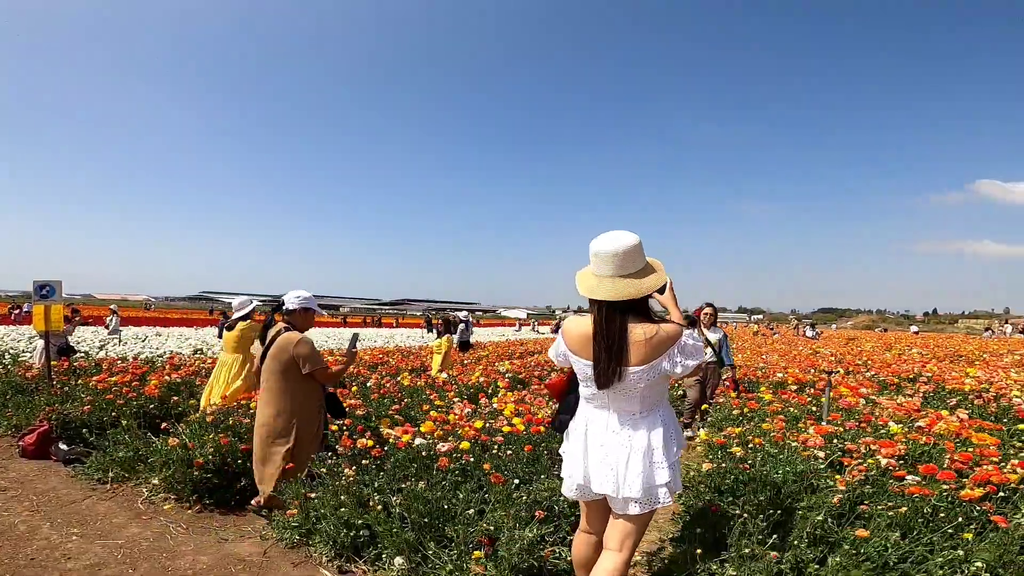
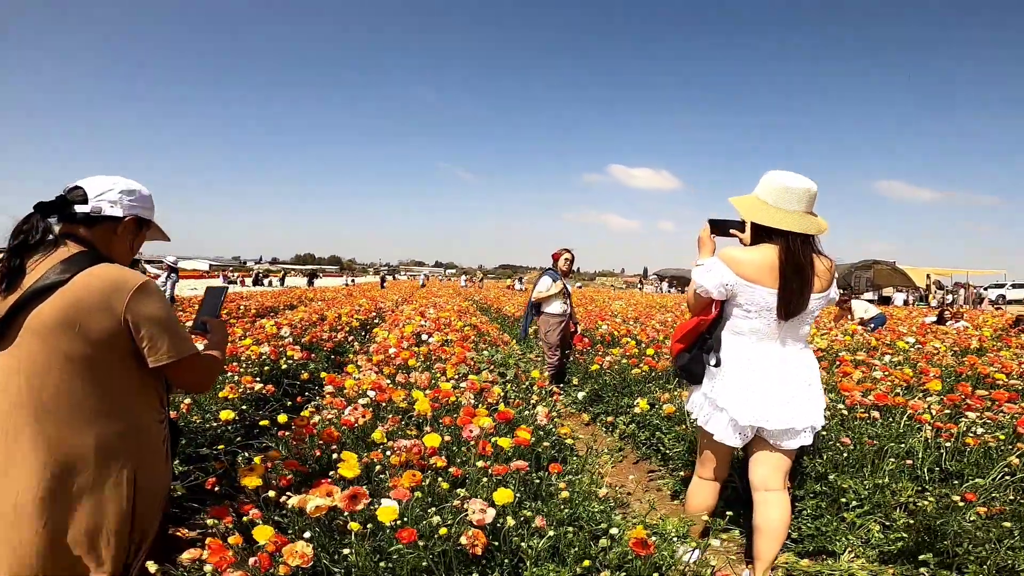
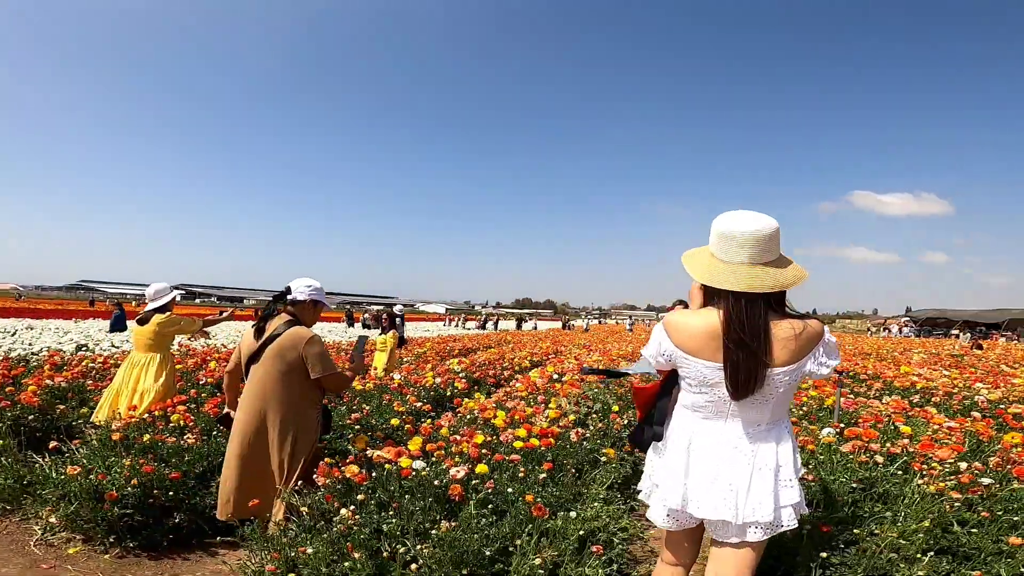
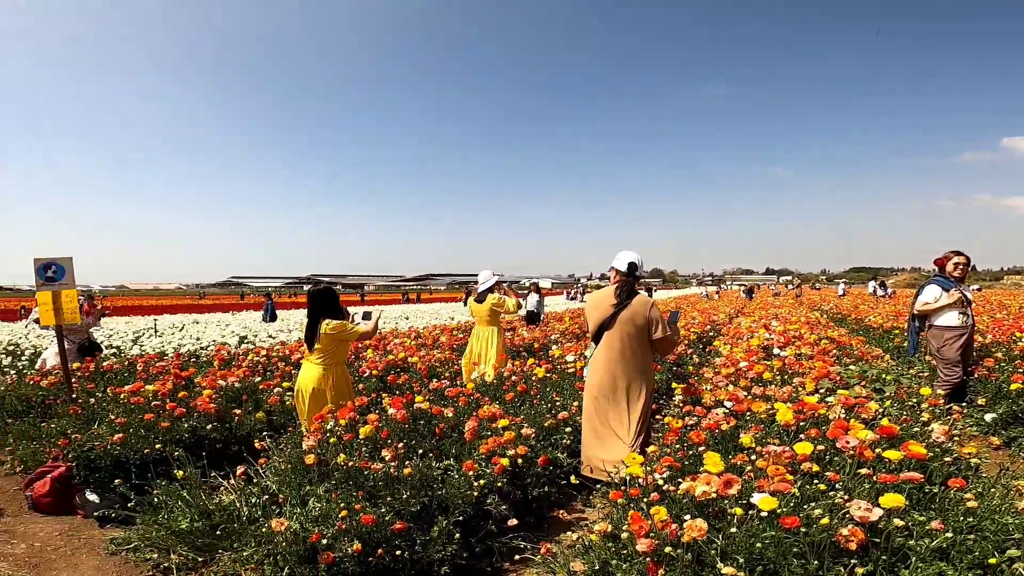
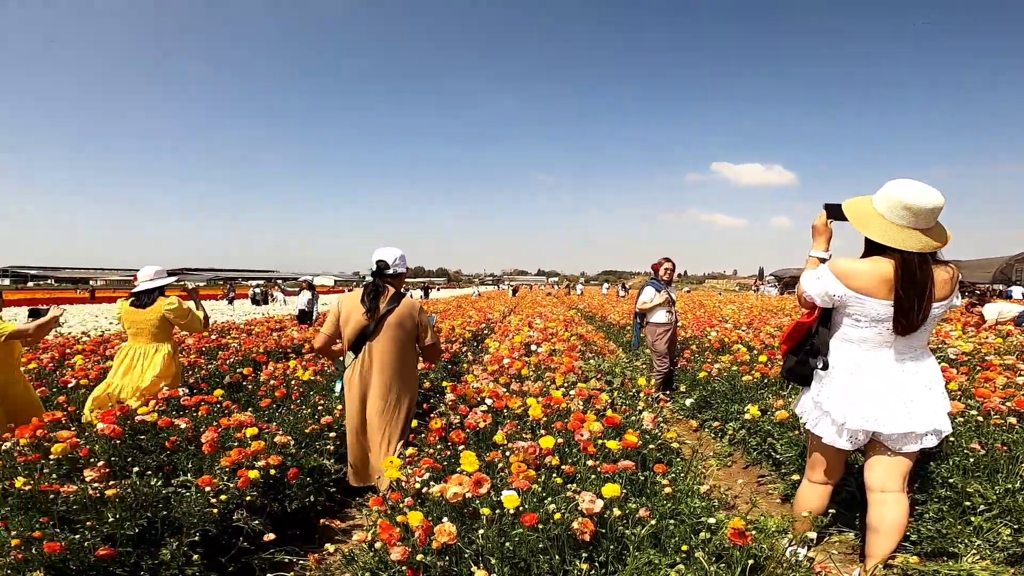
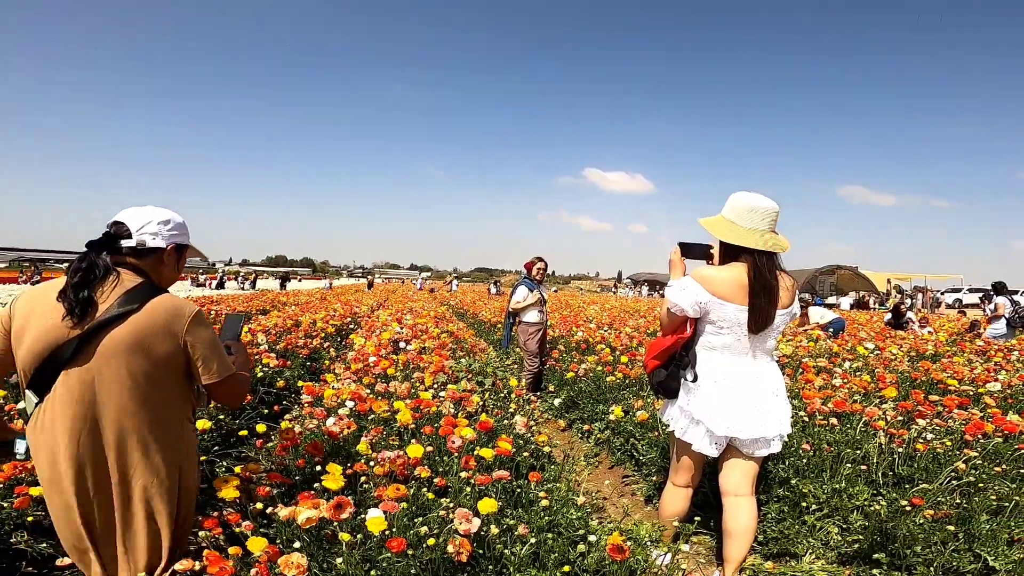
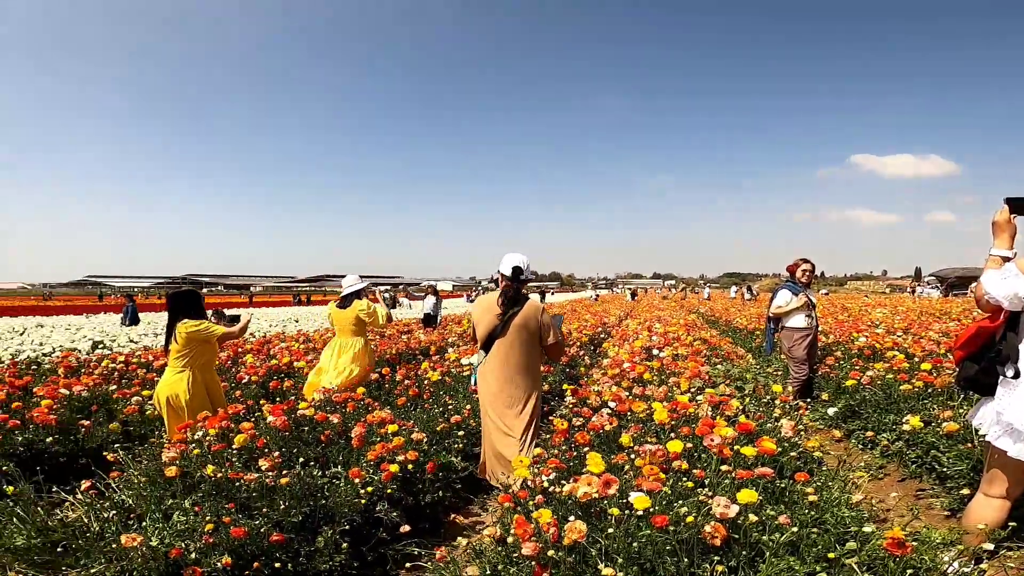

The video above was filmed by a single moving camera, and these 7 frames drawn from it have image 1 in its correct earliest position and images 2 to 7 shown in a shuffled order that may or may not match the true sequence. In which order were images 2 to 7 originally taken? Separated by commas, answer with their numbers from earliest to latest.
3, 2, 6, 5, 7, 4
